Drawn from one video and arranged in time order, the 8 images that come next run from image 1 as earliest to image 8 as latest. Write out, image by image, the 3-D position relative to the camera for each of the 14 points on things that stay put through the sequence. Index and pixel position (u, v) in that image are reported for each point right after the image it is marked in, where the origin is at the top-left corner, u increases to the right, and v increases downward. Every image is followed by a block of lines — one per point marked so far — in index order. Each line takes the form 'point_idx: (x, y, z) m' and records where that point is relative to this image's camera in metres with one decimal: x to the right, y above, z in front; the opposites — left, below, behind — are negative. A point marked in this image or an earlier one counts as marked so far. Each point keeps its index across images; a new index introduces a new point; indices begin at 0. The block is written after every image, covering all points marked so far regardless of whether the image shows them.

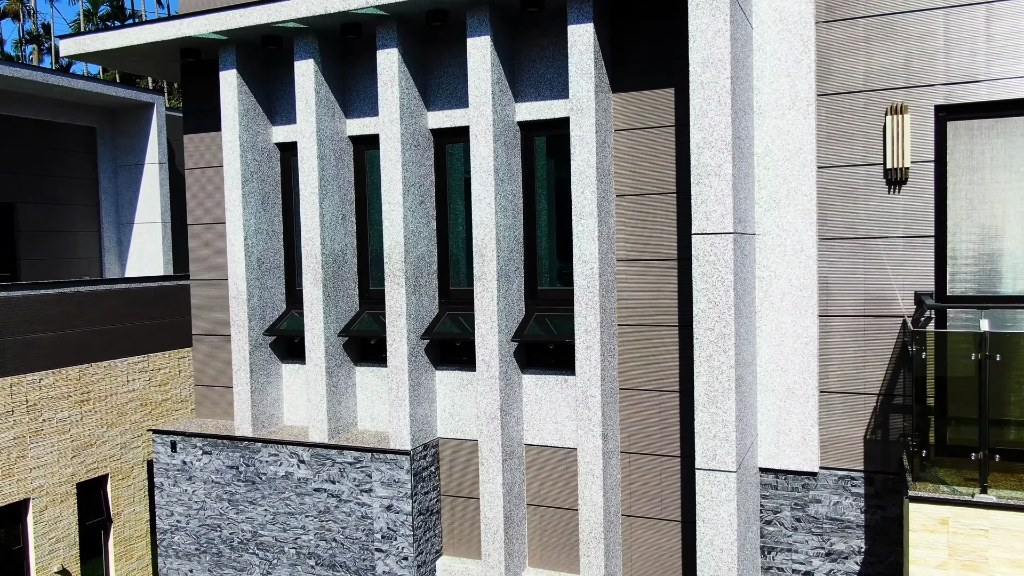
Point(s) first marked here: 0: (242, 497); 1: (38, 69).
0: (-2.7, -2.1, +8.2) m
1: (-8.6, +4.0, +14.9) m
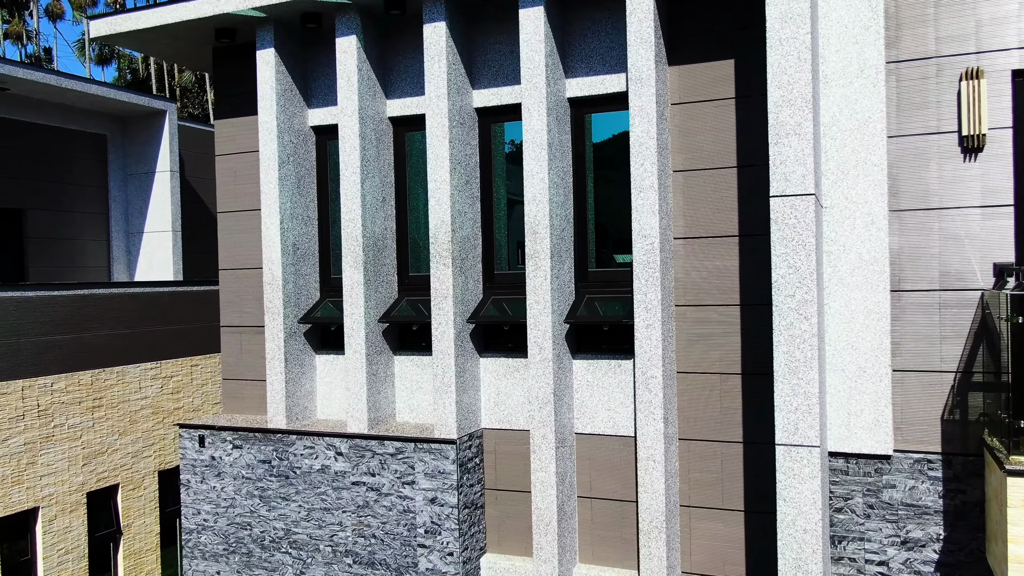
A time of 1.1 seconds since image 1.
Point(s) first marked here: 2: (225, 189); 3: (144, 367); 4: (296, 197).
0: (-2.3, -2.0, +7.8) m
1: (-8.3, +3.9, +14.7) m
2: (-3.0, +1.0, +8.6) m
3: (-6.1, -1.3, +13.5) m
4: (-2.1, +0.9, +8.0) m
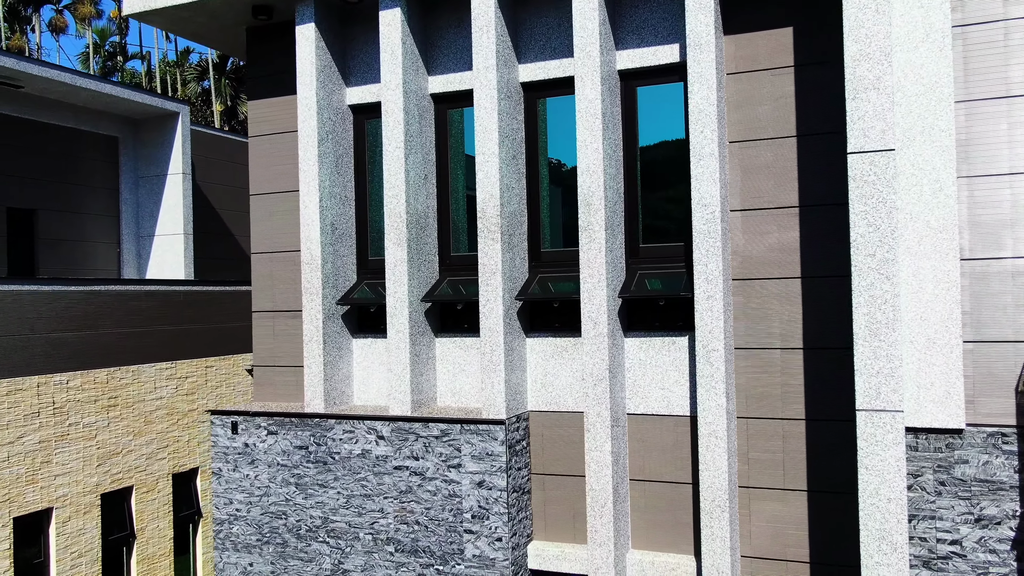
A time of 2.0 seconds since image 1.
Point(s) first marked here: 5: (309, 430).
0: (-1.8, -1.8, +7.6) m
1: (-7.9, +3.9, +14.6) m
2: (-2.6, +1.2, +8.4) m
3: (-5.7, -1.3, +13.3) m
4: (-1.7, +1.1, +7.8) m
5: (-1.9, -1.3, +7.6) m
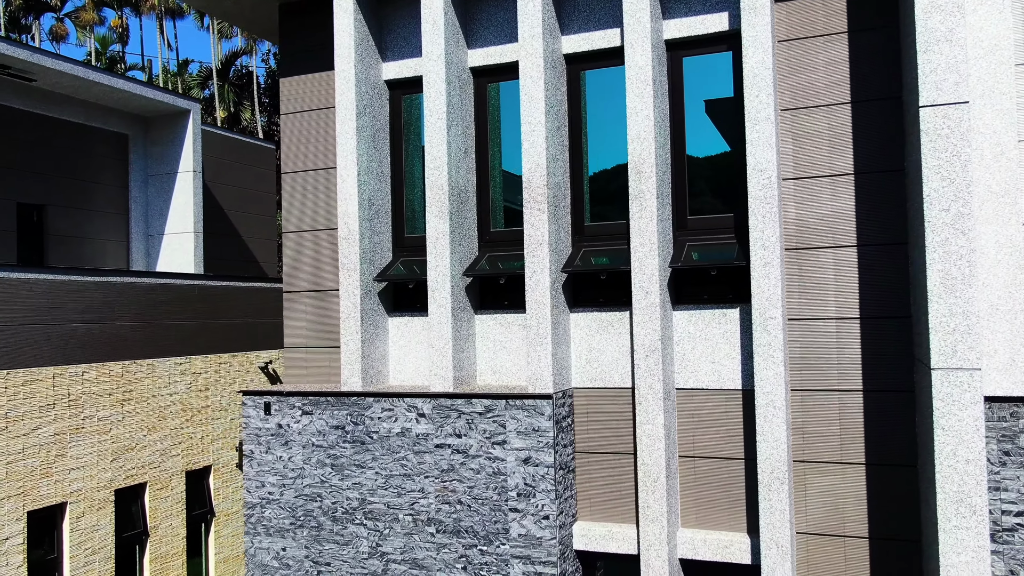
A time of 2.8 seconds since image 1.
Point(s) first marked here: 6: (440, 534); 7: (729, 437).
0: (-1.5, -1.5, +7.4) m
1: (-7.6, +4.0, +14.4) m
2: (-2.2, +1.4, +8.3) m
3: (-5.4, -1.2, +13.0) m
4: (-1.3, +1.3, +7.7) m
5: (-1.5, -1.1, +7.4) m
6: (-0.6, -2.1, +7.0) m
7: (+1.8, -1.2, +6.7) m
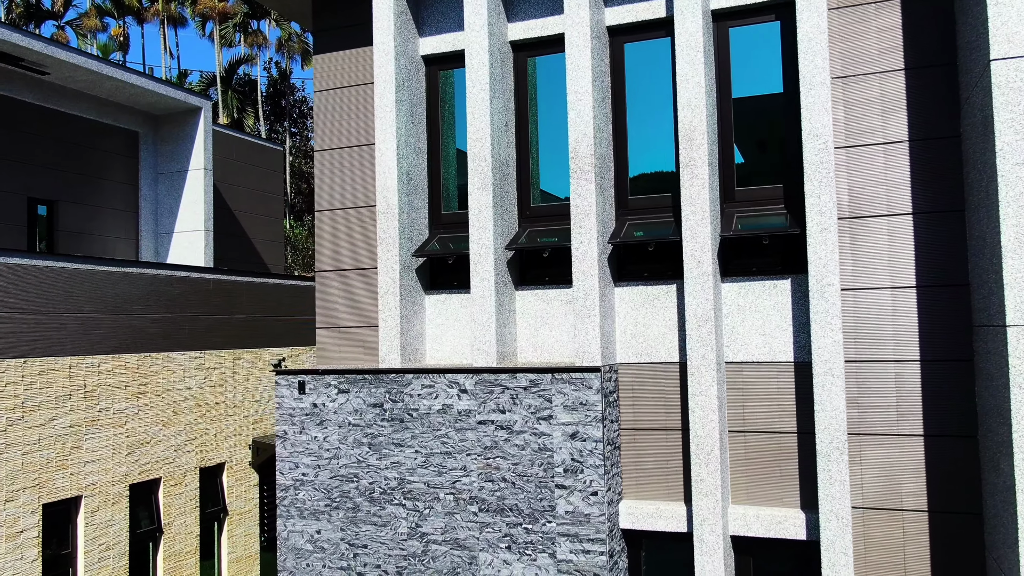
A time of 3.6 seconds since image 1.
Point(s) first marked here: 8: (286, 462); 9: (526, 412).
0: (-1.1, -1.3, +7.2) m
1: (-7.3, +4.0, +14.3) m
2: (-1.8, +1.6, +8.2) m
3: (-5.1, -1.1, +12.8) m
4: (-0.9, +1.5, +7.5) m
5: (-1.1, -0.9, +7.2) m
6: (-0.2, -1.9, +6.8) m
7: (+2.1, -1.0, +6.5) m
8: (-2.1, -1.6, +7.6) m
9: (+0.1, -1.0, +6.7) m
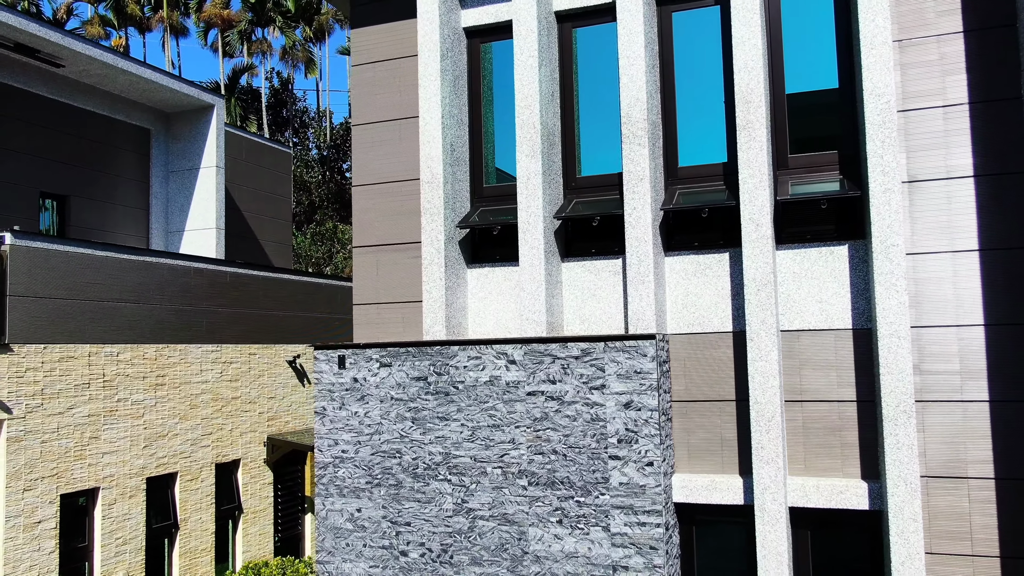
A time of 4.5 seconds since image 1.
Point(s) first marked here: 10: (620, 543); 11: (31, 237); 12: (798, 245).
0: (-0.7, -1.1, +7.0) m
1: (-7.0, +4.1, +14.2) m
2: (-1.4, +1.8, +8.1) m
3: (-4.7, -0.9, +12.6) m
4: (-0.5, +1.8, +7.4) m
5: (-0.7, -0.6, +7.0) m
6: (+0.2, -1.6, +6.7) m
7: (+2.6, -0.7, +6.4) m
8: (-1.7, -1.4, +7.4) m
9: (+0.5, -0.8, +6.6) m
10: (+0.8, -2.0, +6.4) m
11: (-5.8, +0.6, +9.8) m
12: (+2.3, +0.4, +6.6) m
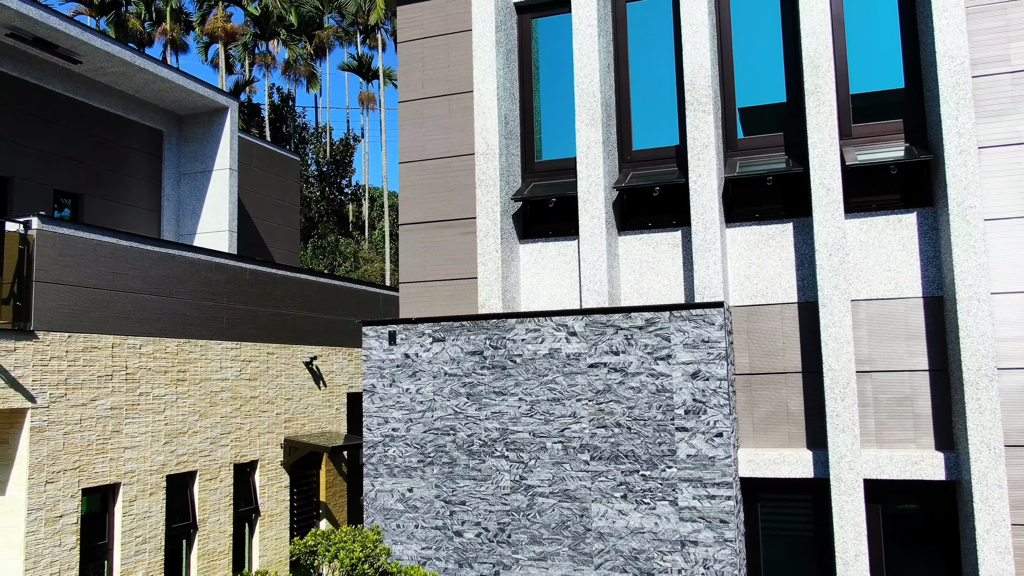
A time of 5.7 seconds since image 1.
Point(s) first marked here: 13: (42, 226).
0: (-0.2, -0.8, +6.8) m
1: (-6.6, +4.1, +14.1) m
2: (-1.0, +2.0, +8.0) m
3: (-4.3, -0.9, +12.4) m
4: (0.0, +2.0, +7.3) m
5: (-0.2, -0.4, +6.9) m
6: (+0.7, -1.4, +6.5) m
7: (+3.1, -0.5, +6.3) m
8: (-1.2, -1.1, +7.2) m
9: (+1.0, -0.5, +6.4) m
10: (+1.3, -1.7, +6.2) m
11: (-5.3, +0.8, +9.6) m
12: (+2.8, +0.6, +6.5) m
13: (-5.4, +0.7, +9.4) m
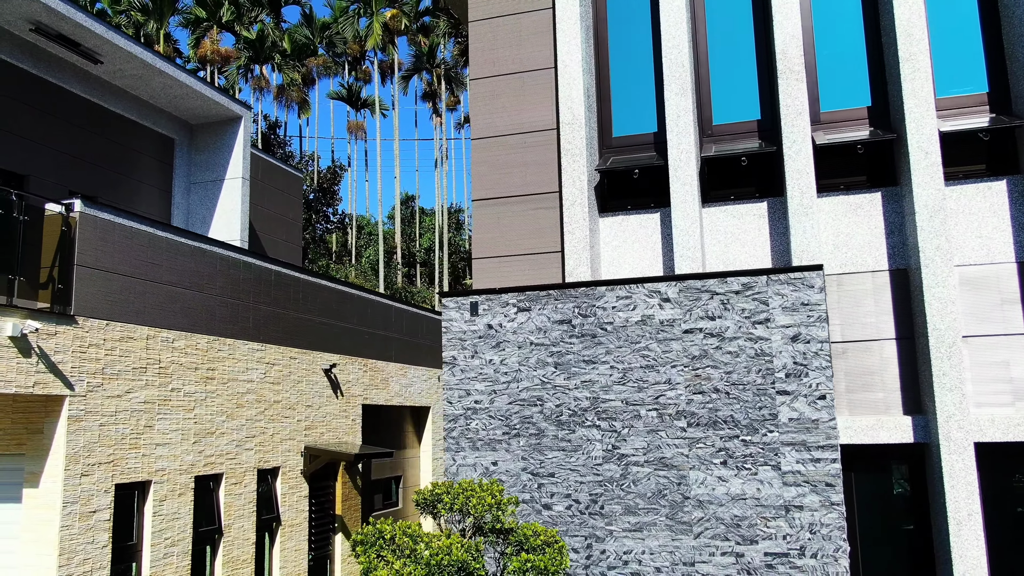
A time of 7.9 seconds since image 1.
0: (+0.5, -0.6, +6.7) m
1: (-6.1, +4.1, +13.9) m
2: (-0.3, +2.3, +8.0) m
3: (-3.8, -0.9, +12.0) m
4: (+0.7, +2.2, +7.4) m
5: (+0.5, -0.1, +6.8) m
6: (+1.4, -1.1, +6.4) m
7: (+3.8, -0.2, +6.3) m
8: (-0.5, -0.9, +7.0) m
9: (+1.8, -0.2, +6.4) m
10: (+2.1, -1.4, +6.1) m
11: (-4.7, +0.9, +9.4) m
12: (+3.5, +0.9, +6.6) m
13: (-4.8, +0.9, +9.2) m
